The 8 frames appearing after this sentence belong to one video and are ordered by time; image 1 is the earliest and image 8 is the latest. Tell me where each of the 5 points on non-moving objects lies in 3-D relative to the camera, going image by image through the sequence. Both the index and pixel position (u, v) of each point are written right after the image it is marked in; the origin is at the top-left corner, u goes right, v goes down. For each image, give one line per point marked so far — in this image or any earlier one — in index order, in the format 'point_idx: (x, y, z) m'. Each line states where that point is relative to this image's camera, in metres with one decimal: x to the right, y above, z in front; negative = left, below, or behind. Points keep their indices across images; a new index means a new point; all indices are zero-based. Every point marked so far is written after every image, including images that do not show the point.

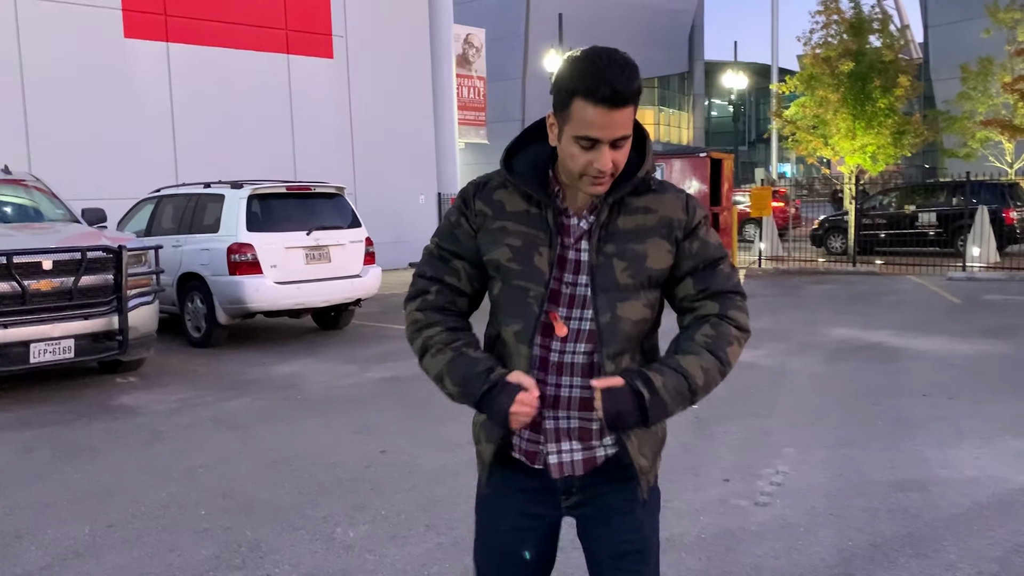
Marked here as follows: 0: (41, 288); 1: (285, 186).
0: (-3.6, 0.0, +6.8) m
1: (-2.3, +1.0, +9.1) m
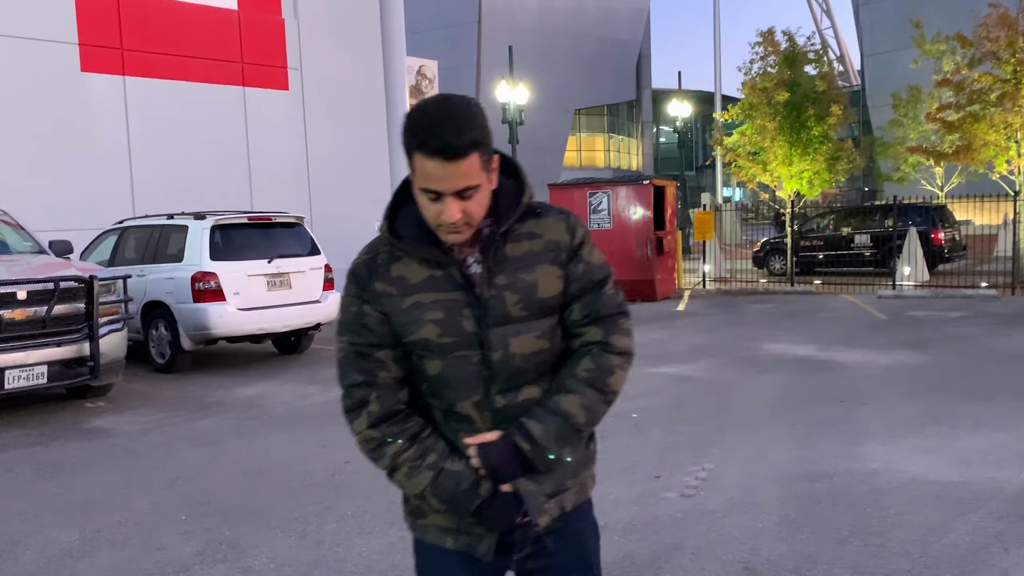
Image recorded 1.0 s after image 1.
0: (-4.0, -0.2, +7.1) m
1: (-2.9, +0.8, +9.6) m
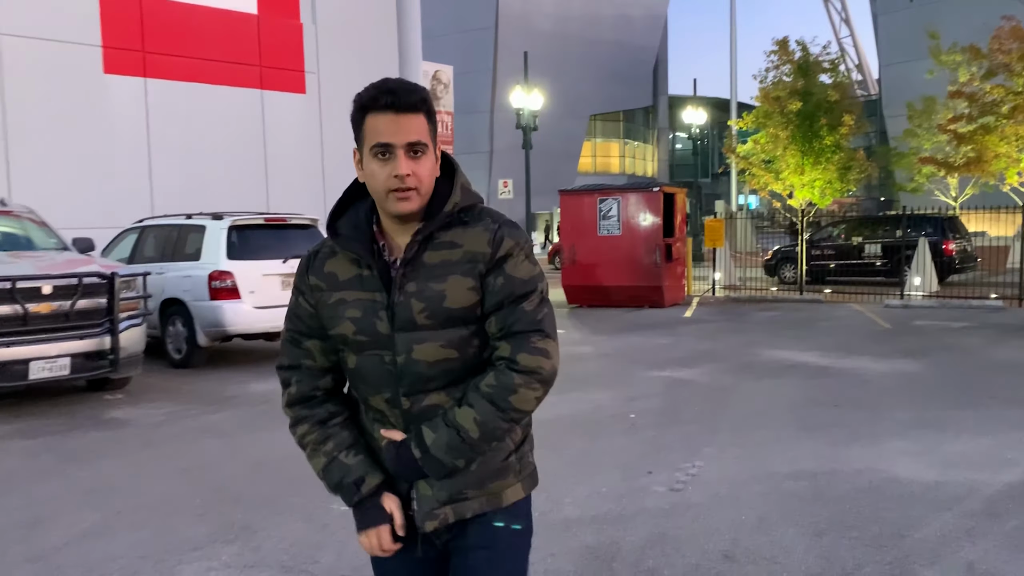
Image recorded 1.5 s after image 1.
0: (-3.9, -0.2, +7.4) m
1: (-2.8, +0.8, +9.9) m
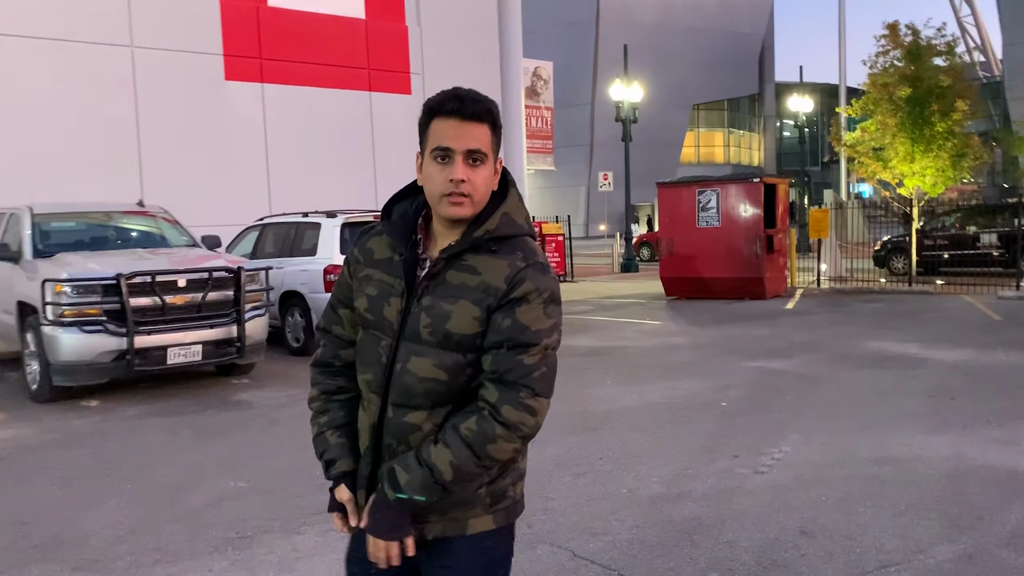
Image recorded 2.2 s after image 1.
0: (-3.1, -0.1, +8.2) m
1: (-1.7, +0.9, +10.5) m
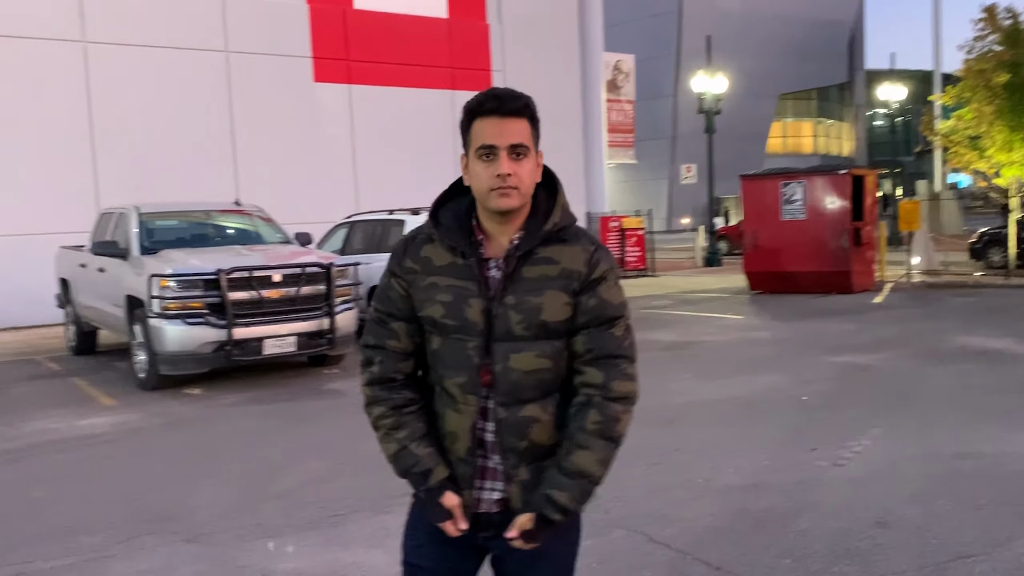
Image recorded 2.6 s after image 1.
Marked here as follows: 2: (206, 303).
0: (-2.3, -0.1, +8.6) m
1: (-0.7, +0.9, +10.8) m
2: (-2.9, -0.1, +8.4) m
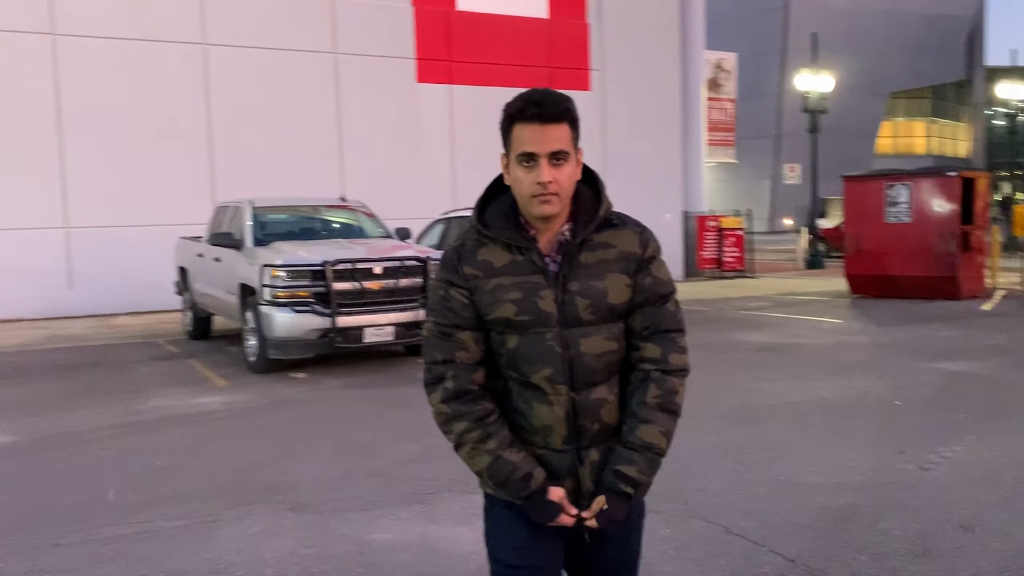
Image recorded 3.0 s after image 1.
0: (-1.4, 0.0, +9.0) m
1: (+0.5, +1.0, +11.0) m
2: (-2.0, 0.0, +8.9) m
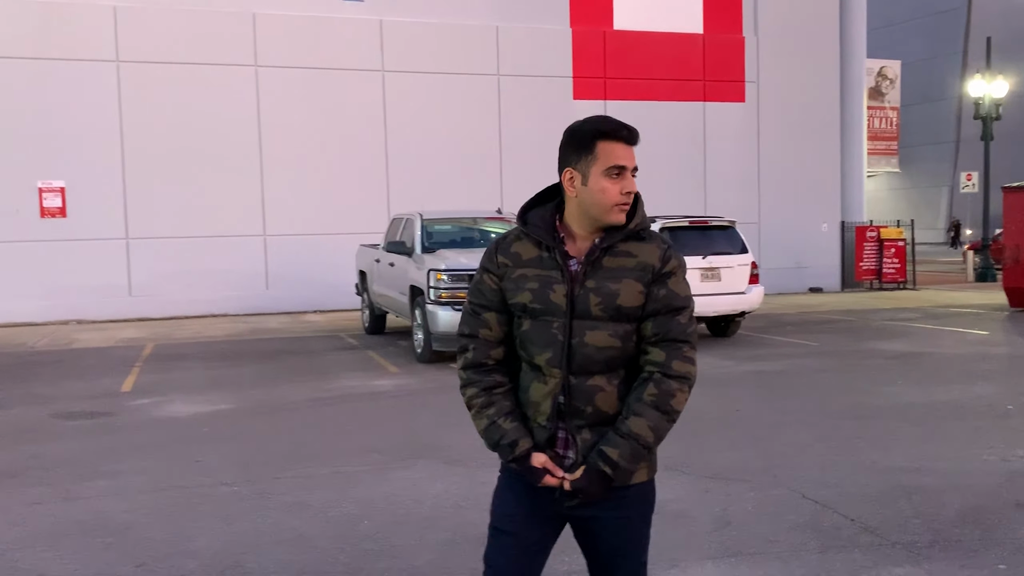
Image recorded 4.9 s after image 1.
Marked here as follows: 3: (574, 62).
0: (+0.1, 0.0, +10.2) m
1: (+2.3, +0.9, +11.8) m
2: (-0.5, -0.1, +10.2) m
3: (+1.3, +4.7, +18.5) m
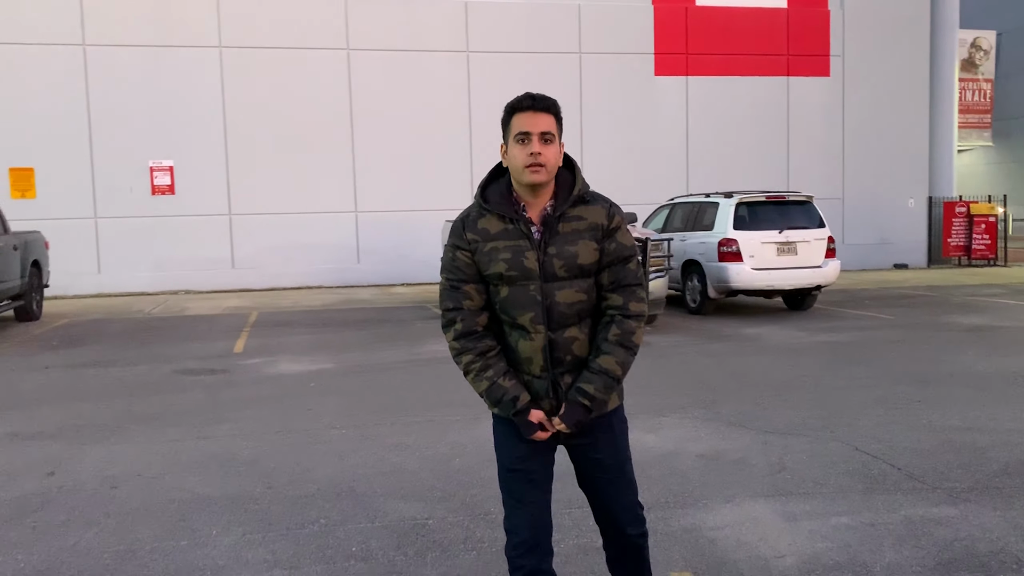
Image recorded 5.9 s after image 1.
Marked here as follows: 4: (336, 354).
0: (+1.1, +0.3, +10.8) m
1: (+3.4, +1.2, +12.1) m
2: (+0.5, +0.3, +10.8) m
3: (+3.0, +5.2, +18.7) m
4: (-2.0, -0.7, +10.0) m
